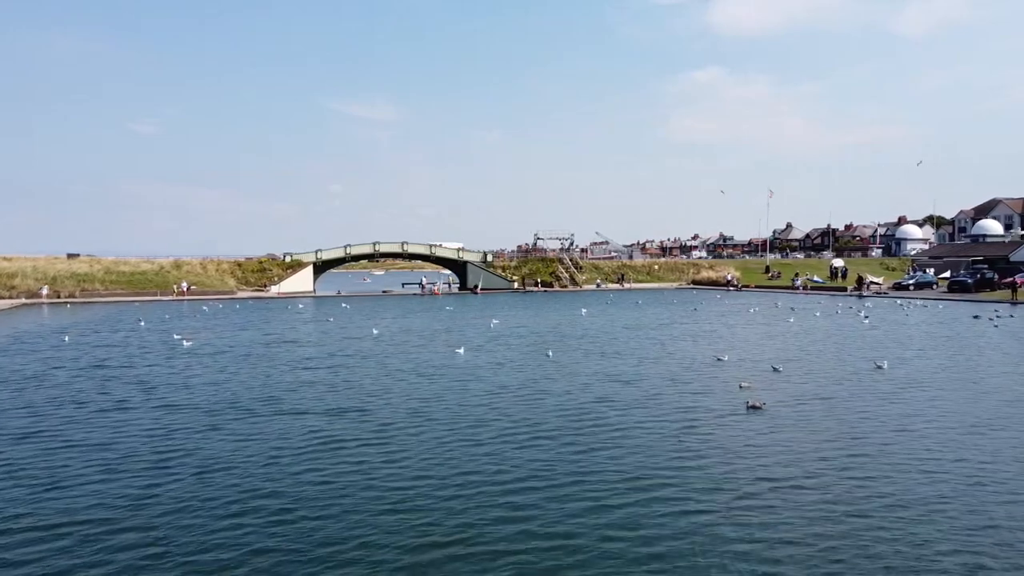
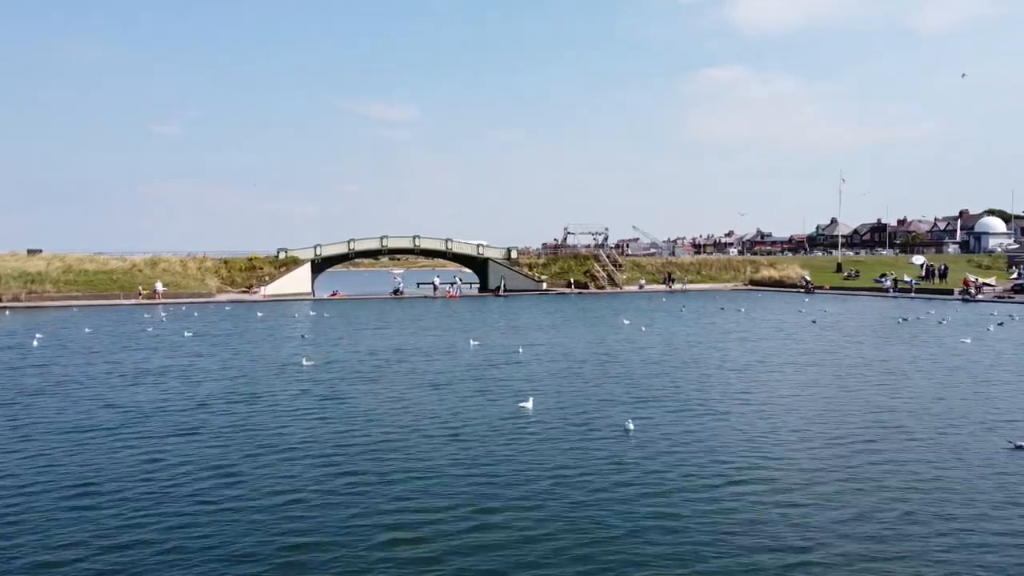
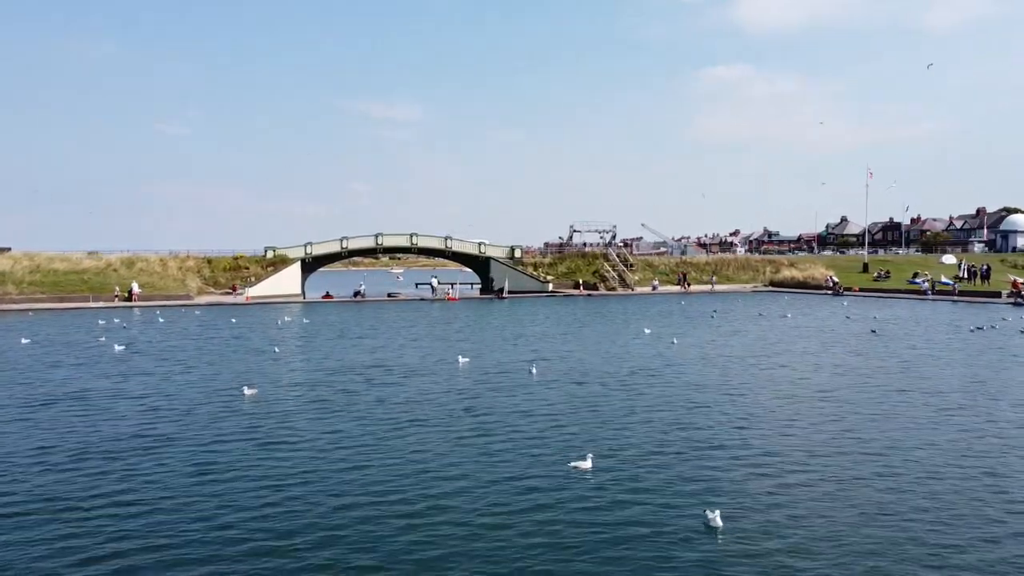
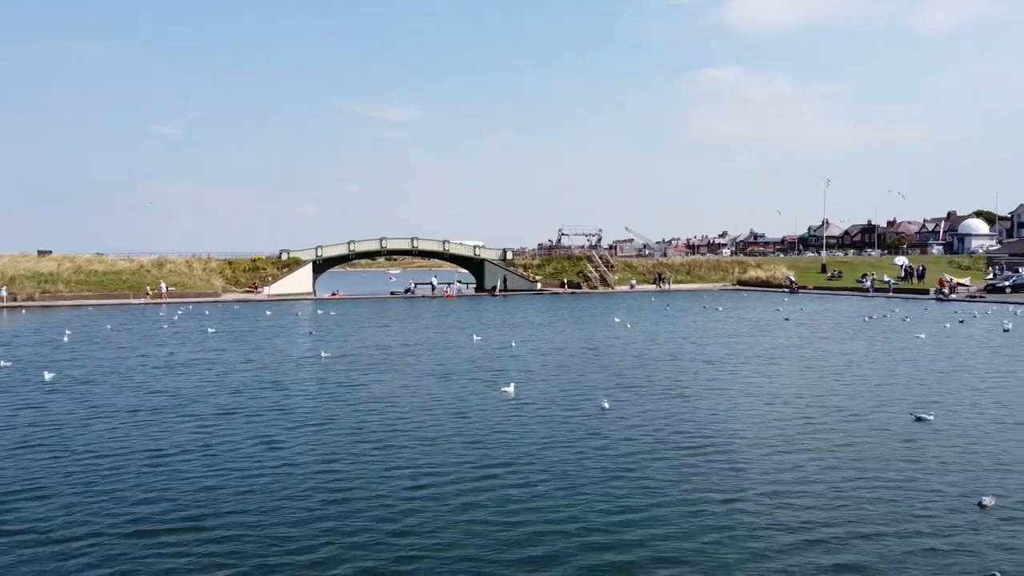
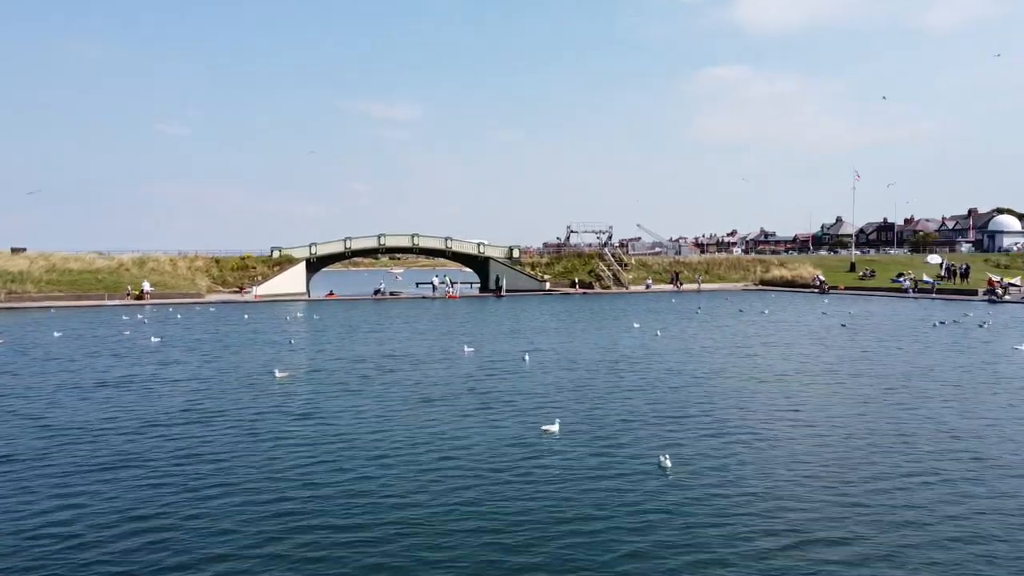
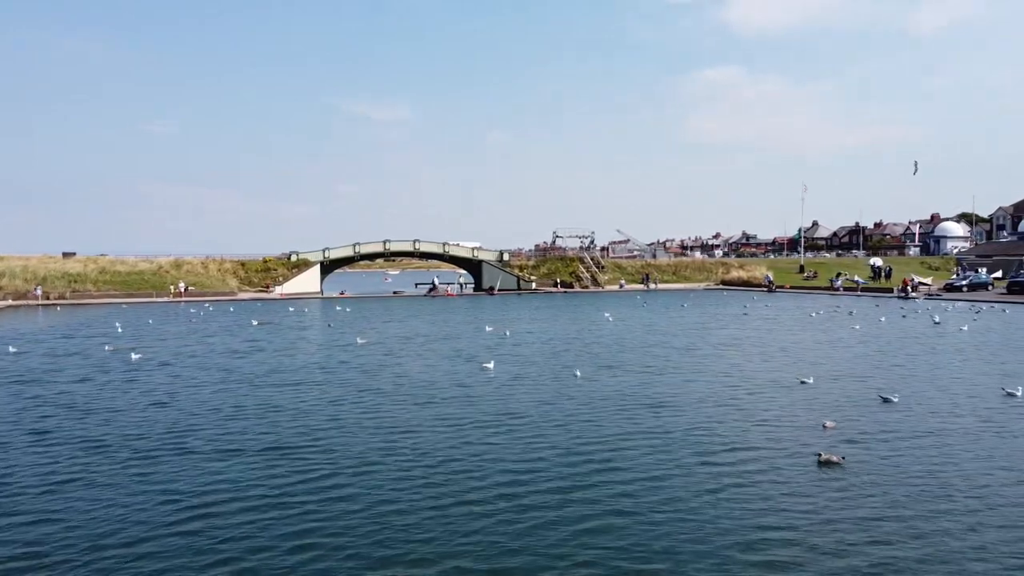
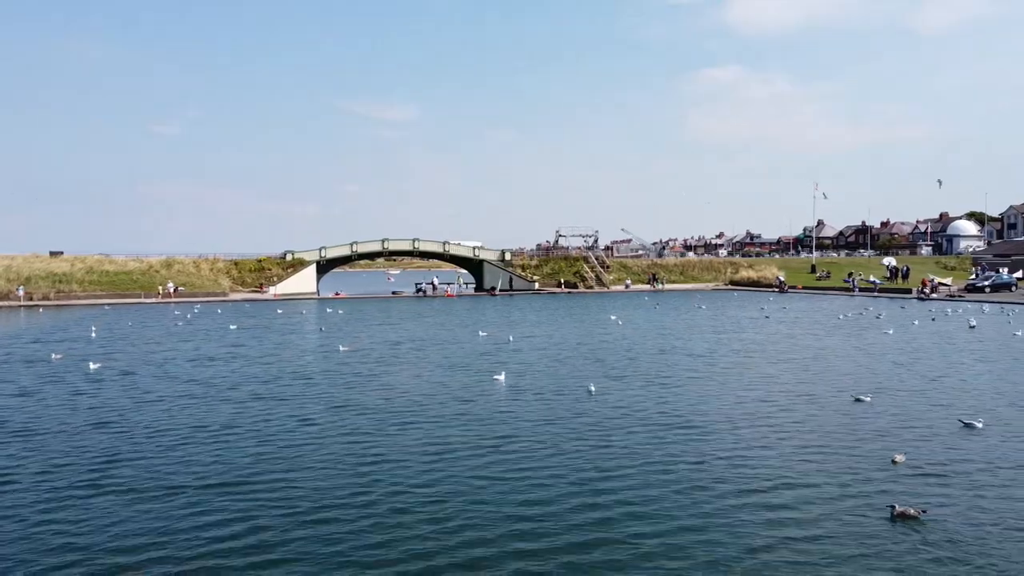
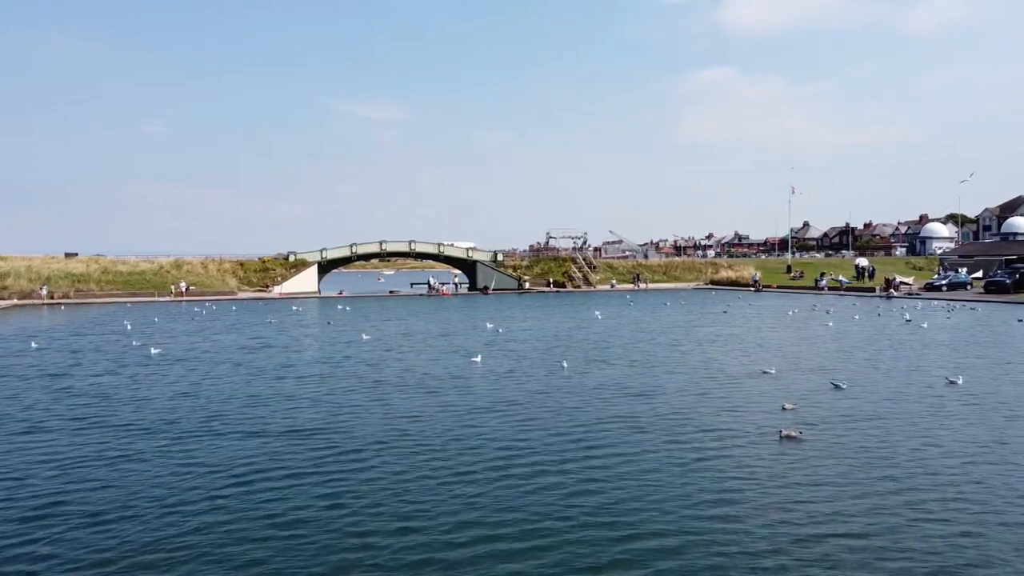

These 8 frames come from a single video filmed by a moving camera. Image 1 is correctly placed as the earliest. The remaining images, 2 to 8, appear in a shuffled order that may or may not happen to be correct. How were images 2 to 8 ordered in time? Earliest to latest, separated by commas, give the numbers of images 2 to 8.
8, 6, 7, 4, 2, 5, 3
